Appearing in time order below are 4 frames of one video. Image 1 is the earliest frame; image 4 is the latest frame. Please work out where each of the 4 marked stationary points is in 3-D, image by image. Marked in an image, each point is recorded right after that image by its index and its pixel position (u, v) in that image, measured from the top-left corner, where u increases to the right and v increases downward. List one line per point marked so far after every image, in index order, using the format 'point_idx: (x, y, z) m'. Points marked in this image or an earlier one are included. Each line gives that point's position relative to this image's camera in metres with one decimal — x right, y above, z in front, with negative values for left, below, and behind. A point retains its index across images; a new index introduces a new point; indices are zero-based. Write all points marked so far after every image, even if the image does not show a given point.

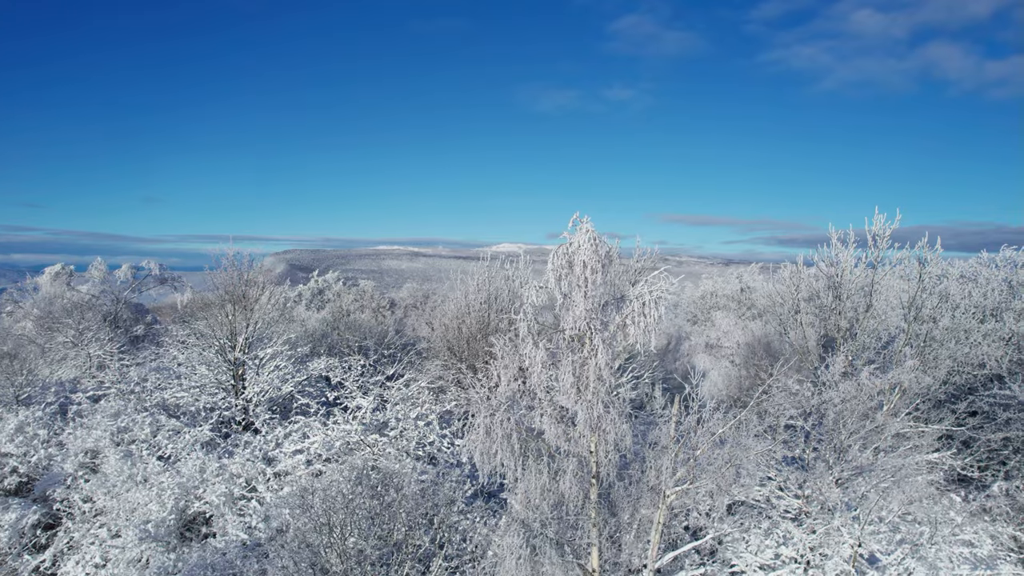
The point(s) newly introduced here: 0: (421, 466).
0: (-1.6, -3.2, +12.1) m
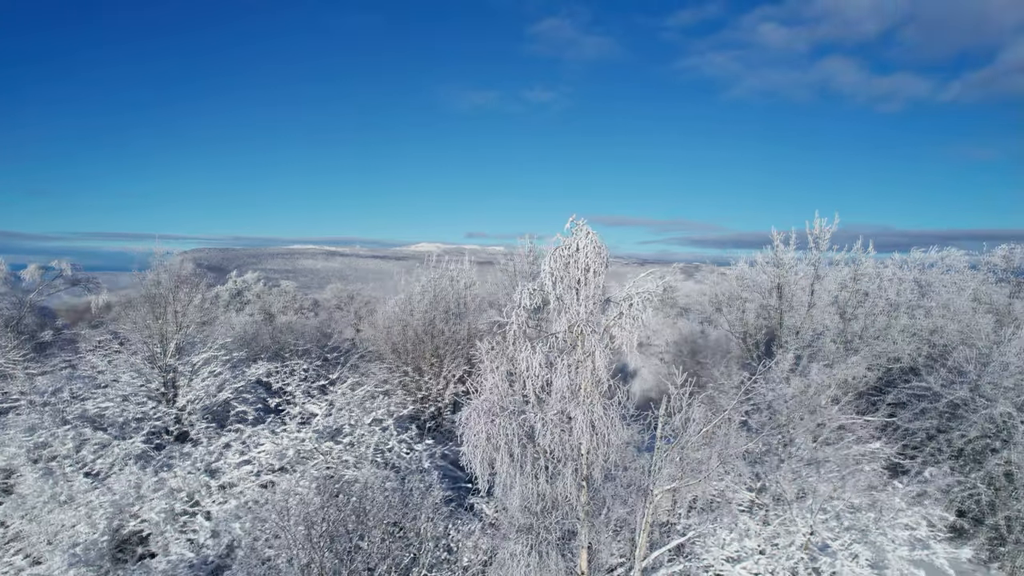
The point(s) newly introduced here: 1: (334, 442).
0: (-2.2, -3.2, +11.8) m
1: (-3.5, -3.0, +13.2) m
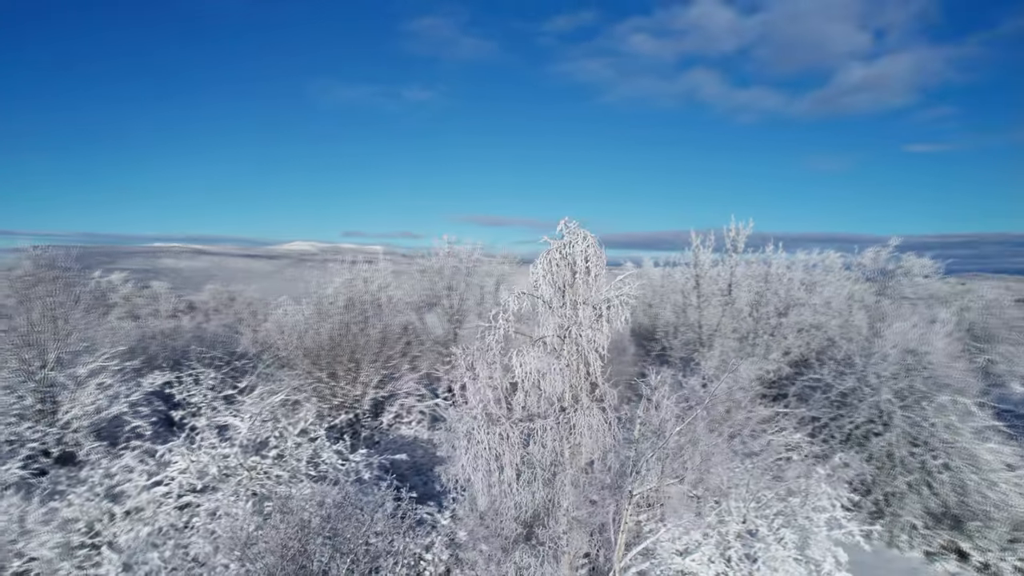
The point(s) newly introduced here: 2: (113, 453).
0: (-3.1, -3.2, +11.1) m
1: (-4.6, -3.1, +12.2) m
2: (-8.0, -3.3, +13.5) m
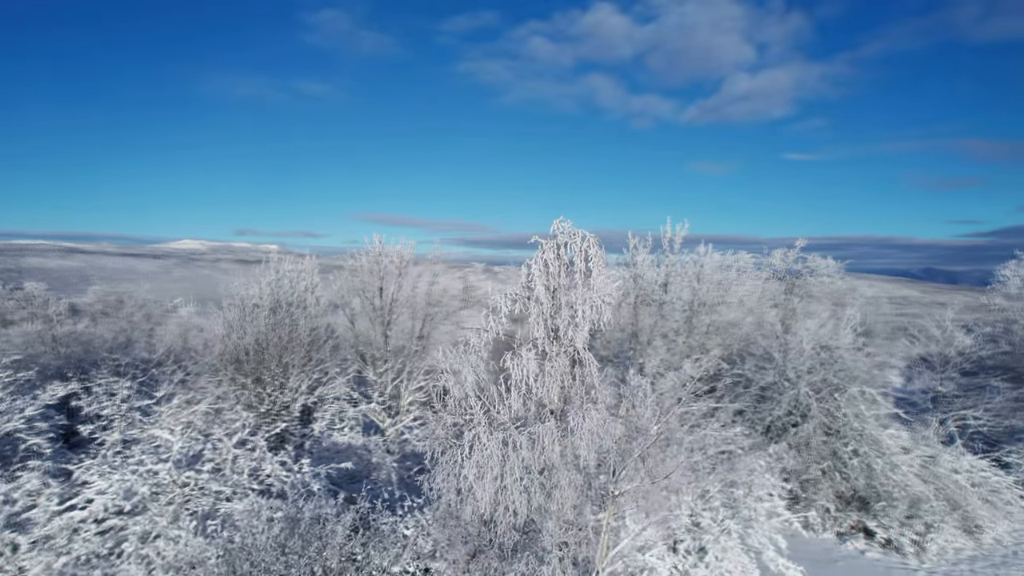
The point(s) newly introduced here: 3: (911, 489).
0: (-3.7, -3.3, +10.3) m
1: (-5.3, -3.1, +11.2) m
2: (-8.9, -3.3, +12.0) m
3: (+10.2, -5.1, +17.1) m
